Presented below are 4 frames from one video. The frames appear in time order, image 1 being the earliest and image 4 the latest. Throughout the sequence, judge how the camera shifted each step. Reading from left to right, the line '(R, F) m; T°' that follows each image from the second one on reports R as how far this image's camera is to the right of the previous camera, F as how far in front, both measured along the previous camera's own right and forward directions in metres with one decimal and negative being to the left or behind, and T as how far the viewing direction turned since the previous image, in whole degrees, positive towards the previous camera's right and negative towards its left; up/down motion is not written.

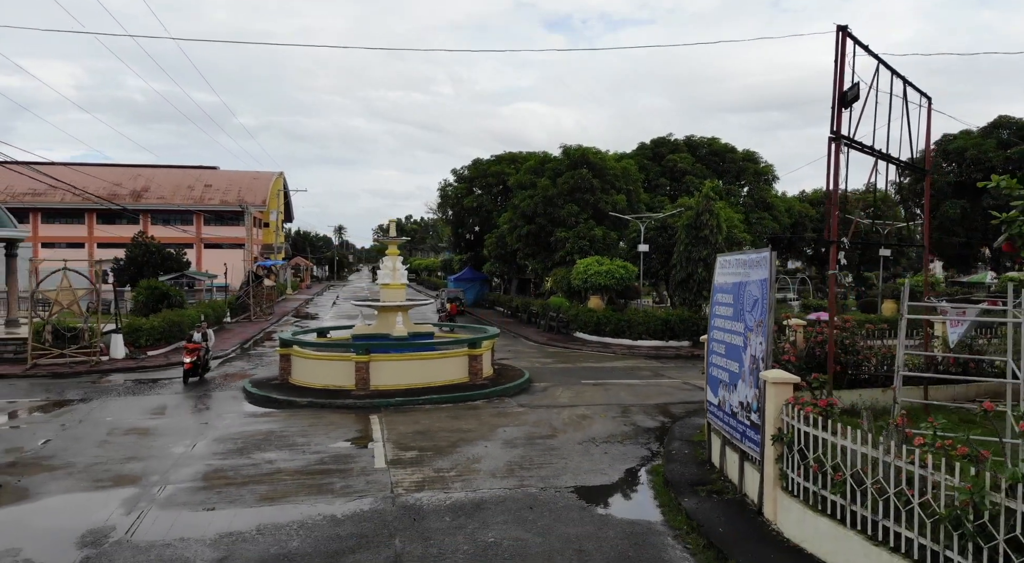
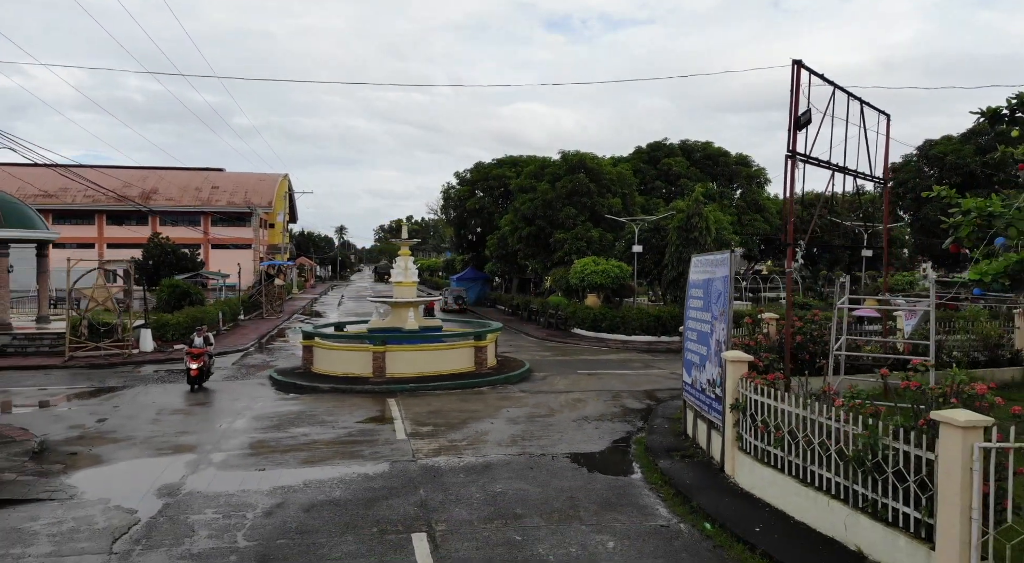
(0.0, -1.1) m; 0°
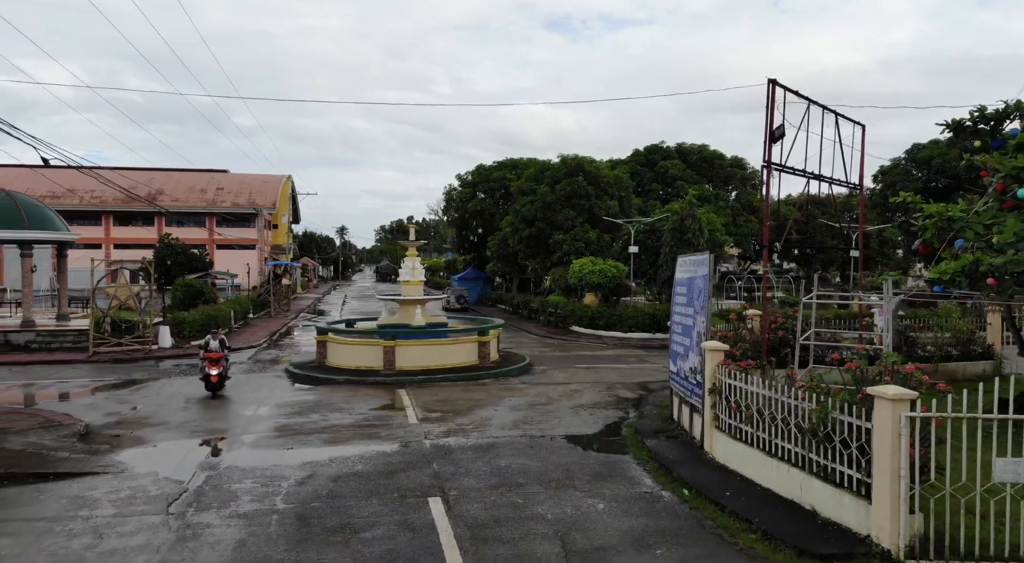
(0.0, -0.8) m; 0°
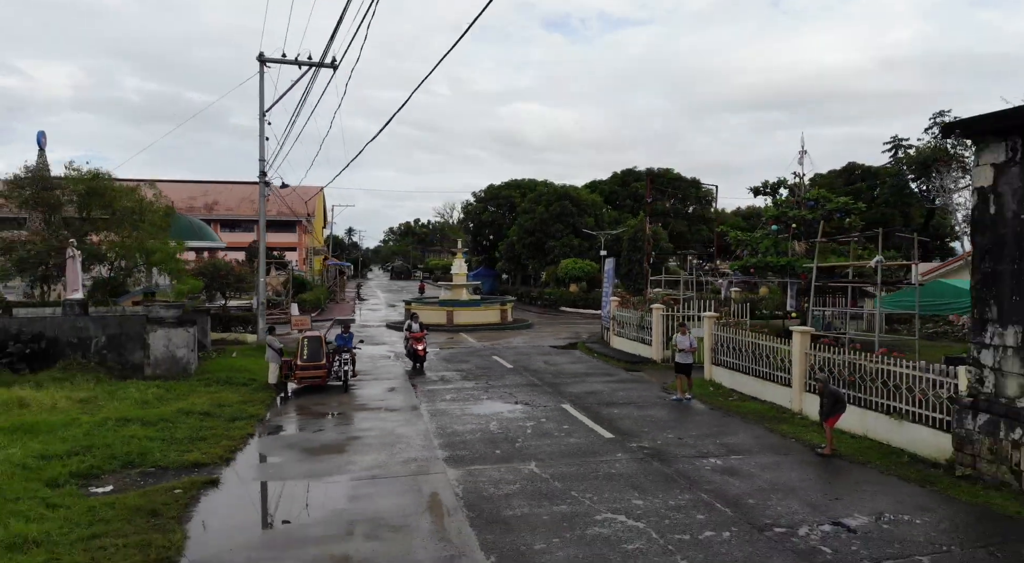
(-0.3, -9.4) m; 0°
